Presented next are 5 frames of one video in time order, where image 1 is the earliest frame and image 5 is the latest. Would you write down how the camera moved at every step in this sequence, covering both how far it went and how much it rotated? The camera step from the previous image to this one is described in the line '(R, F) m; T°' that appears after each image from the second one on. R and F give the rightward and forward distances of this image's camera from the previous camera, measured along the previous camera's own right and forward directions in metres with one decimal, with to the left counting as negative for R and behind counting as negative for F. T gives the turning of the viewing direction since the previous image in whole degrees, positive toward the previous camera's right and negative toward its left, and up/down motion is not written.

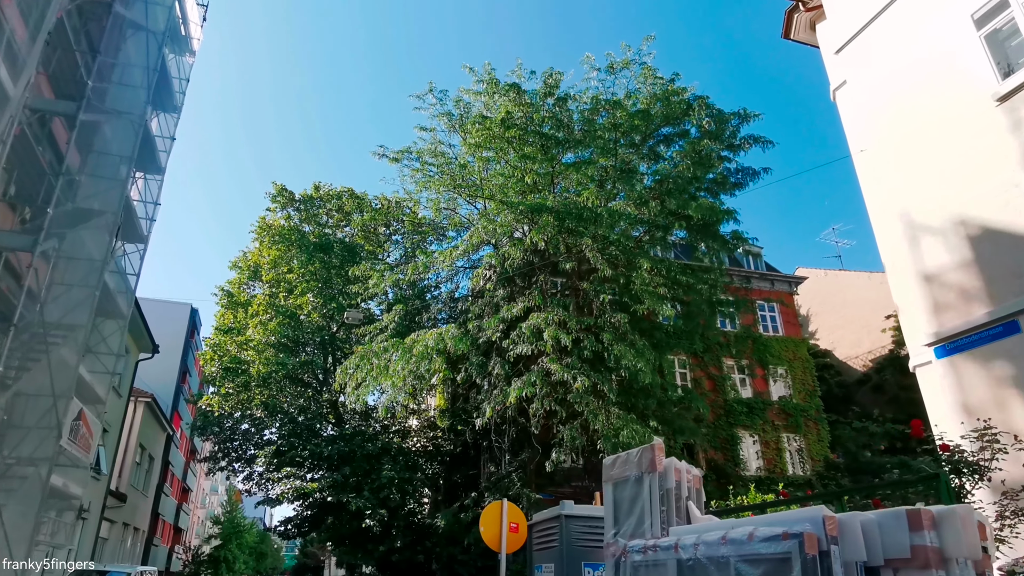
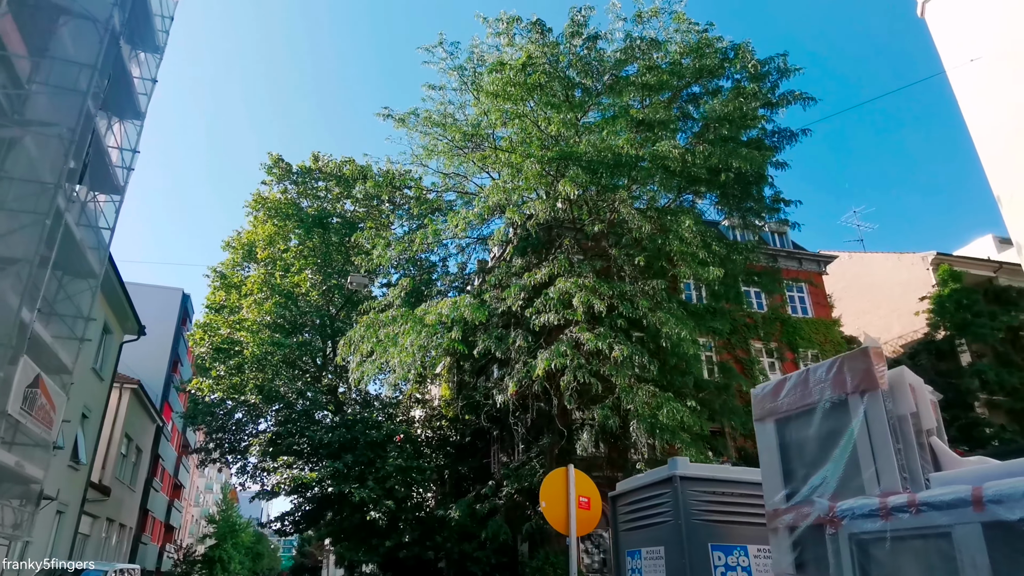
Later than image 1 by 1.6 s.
(-0.4, +1.5) m; 0°
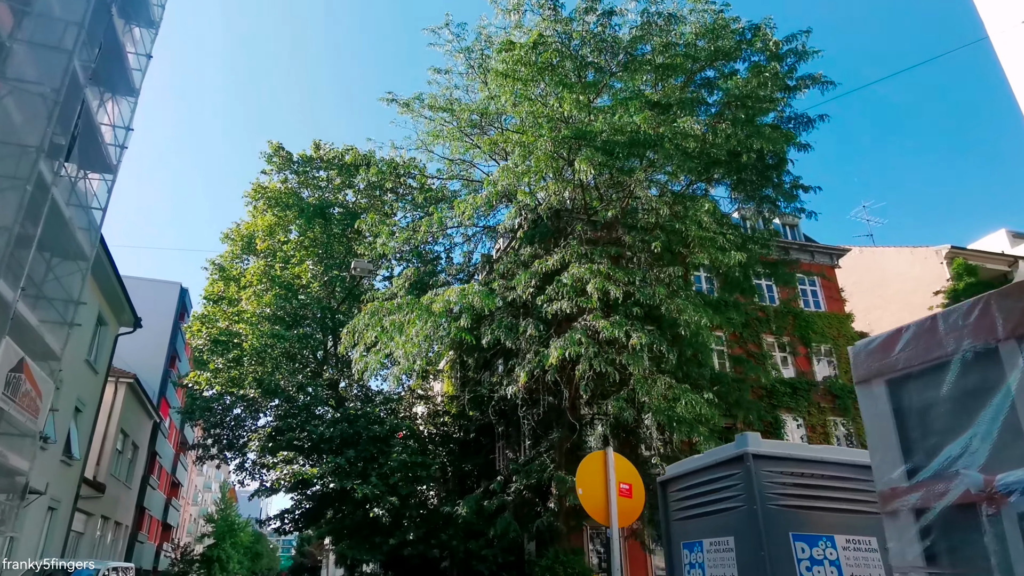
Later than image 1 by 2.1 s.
(-0.1, +0.5) m; 0°
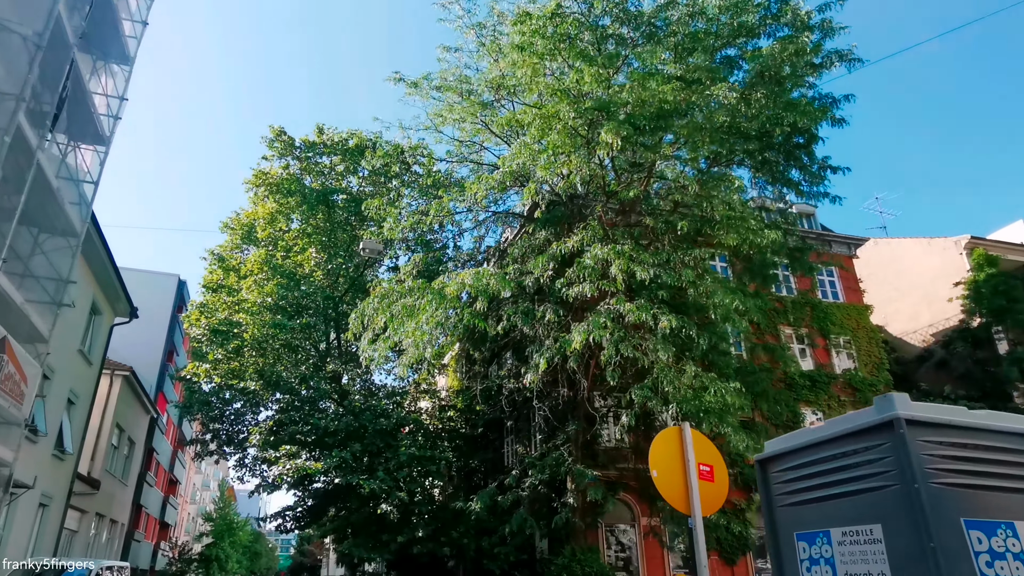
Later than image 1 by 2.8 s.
(-0.2, +0.7) m; 0°
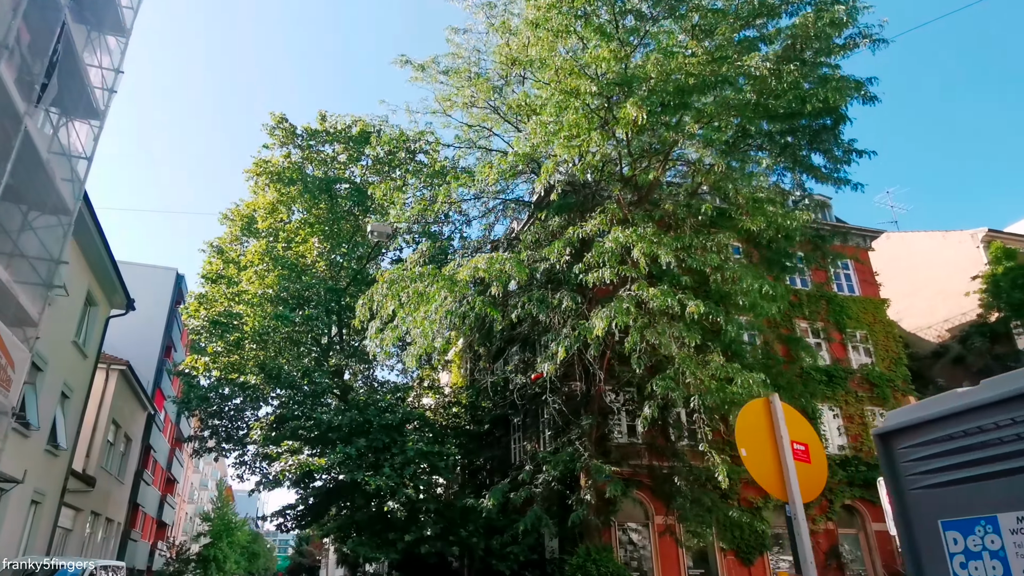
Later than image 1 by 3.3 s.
(-0.2, +0.5) m; 0°
